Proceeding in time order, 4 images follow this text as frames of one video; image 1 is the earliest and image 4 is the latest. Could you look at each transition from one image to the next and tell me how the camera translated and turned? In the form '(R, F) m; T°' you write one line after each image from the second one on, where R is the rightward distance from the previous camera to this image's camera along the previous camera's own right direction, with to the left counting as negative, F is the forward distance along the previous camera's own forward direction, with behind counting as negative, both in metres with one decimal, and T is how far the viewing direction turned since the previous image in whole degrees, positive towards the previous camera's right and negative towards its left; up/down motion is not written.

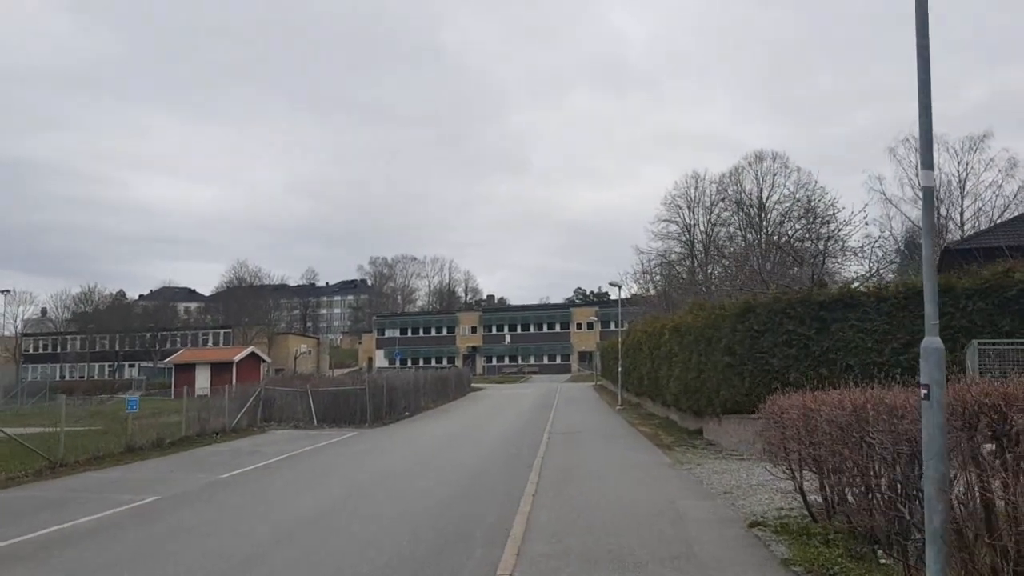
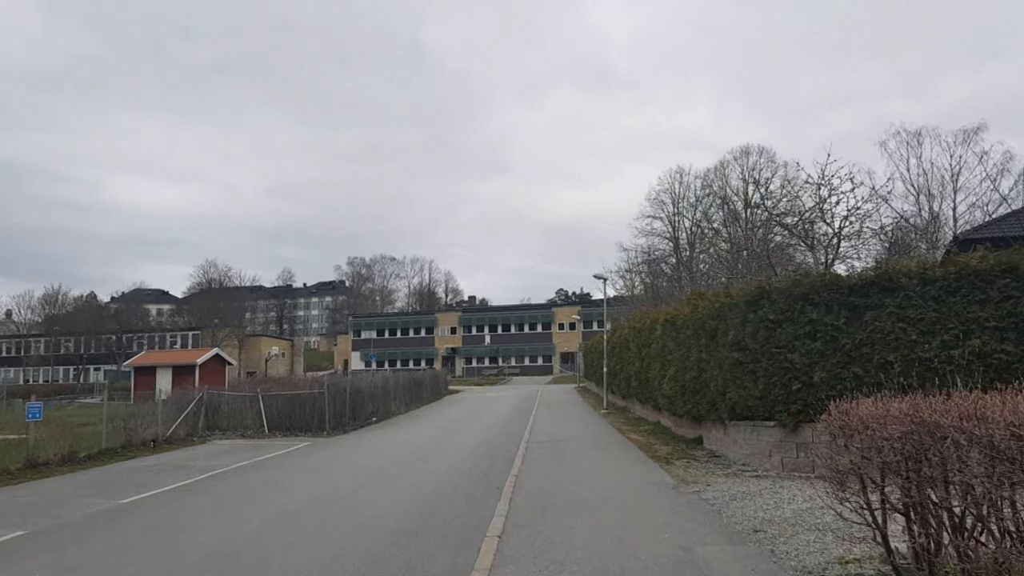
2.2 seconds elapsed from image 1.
(+0.2, +2.8) m; +1°
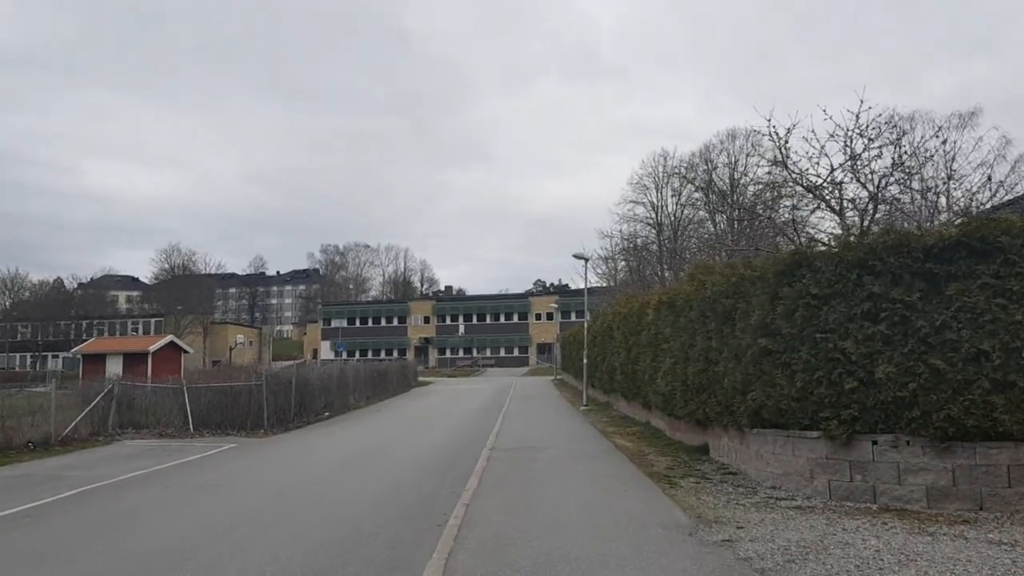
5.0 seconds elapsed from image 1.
(+0.3, +3.6) m; +2°
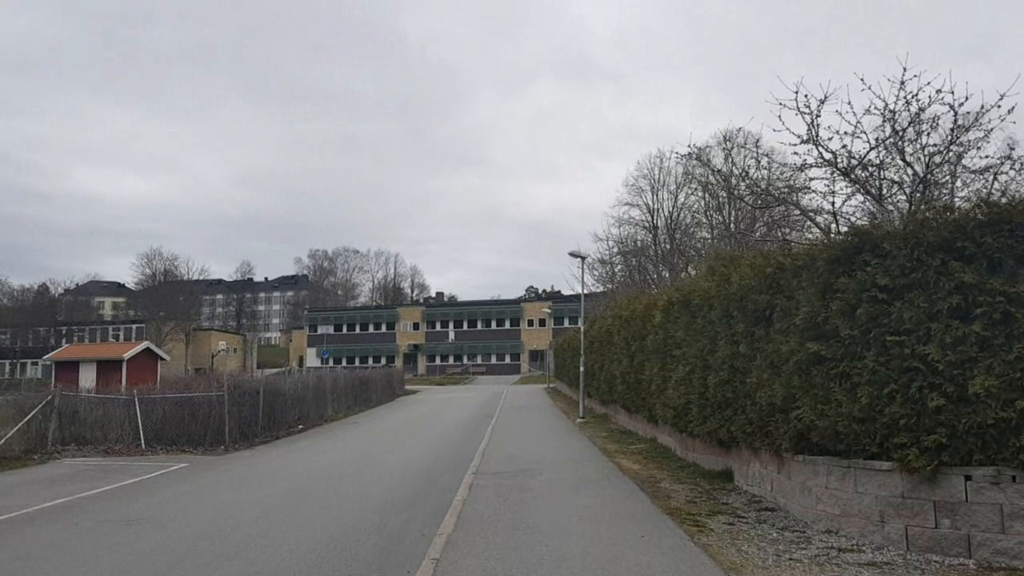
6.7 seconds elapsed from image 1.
(+0.1, +2.2) m; +1°
